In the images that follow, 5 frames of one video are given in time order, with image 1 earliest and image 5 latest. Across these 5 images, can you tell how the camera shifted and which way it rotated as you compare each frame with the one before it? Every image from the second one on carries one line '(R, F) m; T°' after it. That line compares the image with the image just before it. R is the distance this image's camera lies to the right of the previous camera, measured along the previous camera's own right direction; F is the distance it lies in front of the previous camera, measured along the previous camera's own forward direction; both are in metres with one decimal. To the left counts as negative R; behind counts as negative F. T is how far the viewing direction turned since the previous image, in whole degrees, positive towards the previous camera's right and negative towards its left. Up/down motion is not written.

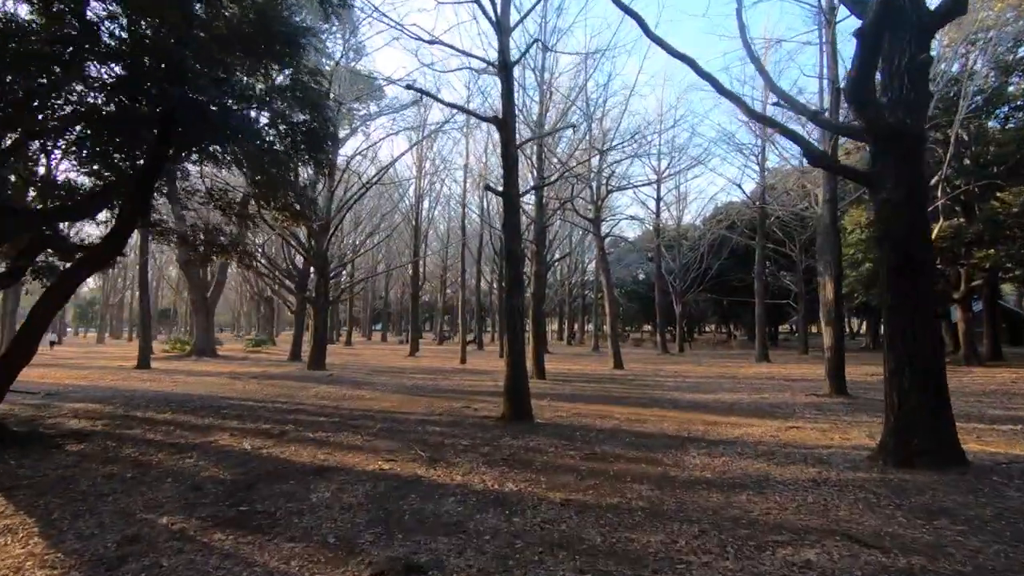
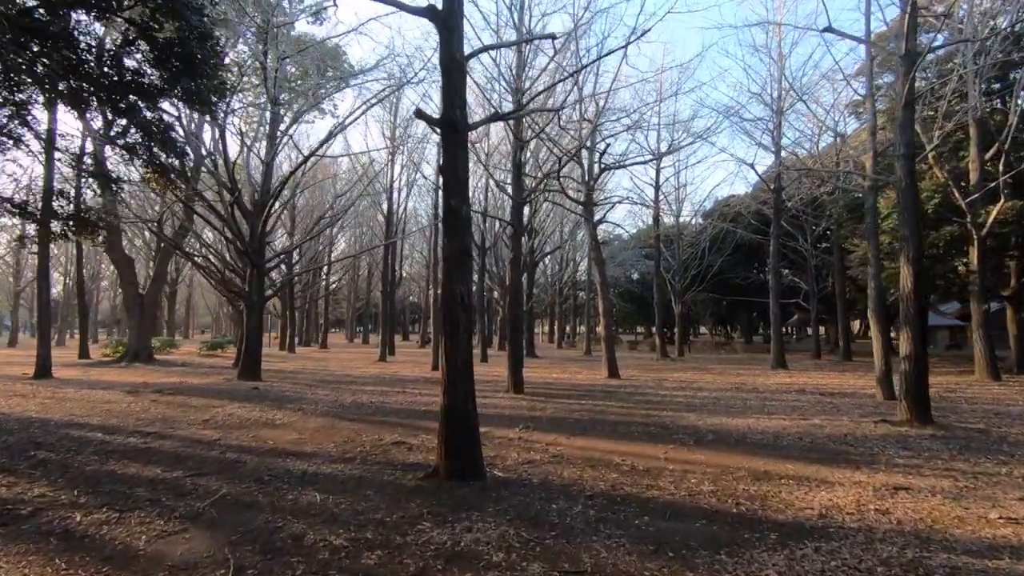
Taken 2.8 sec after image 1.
(+0.5, +3.2) m; +1°
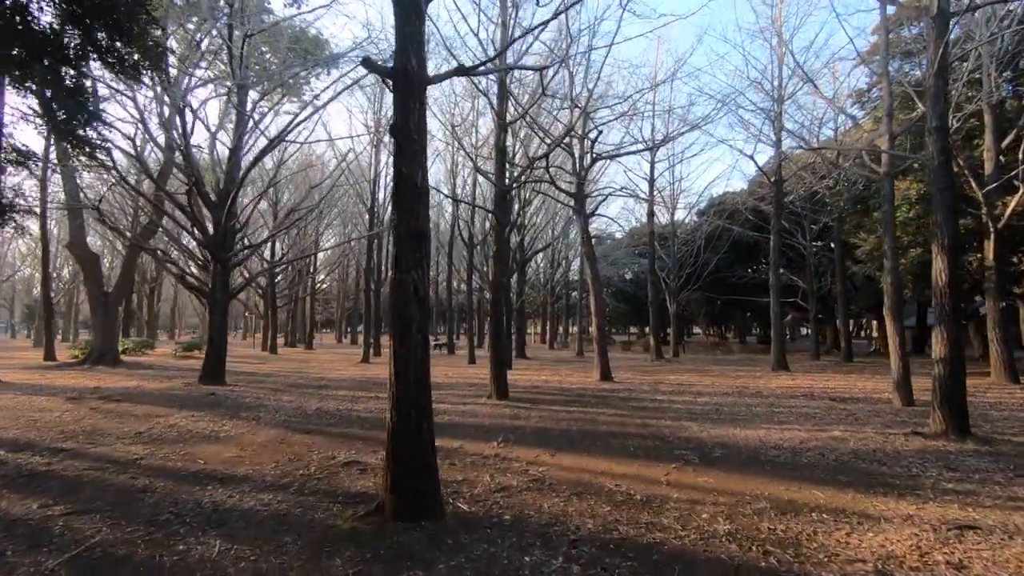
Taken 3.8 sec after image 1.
(+0.2, +1.1) m; +1°
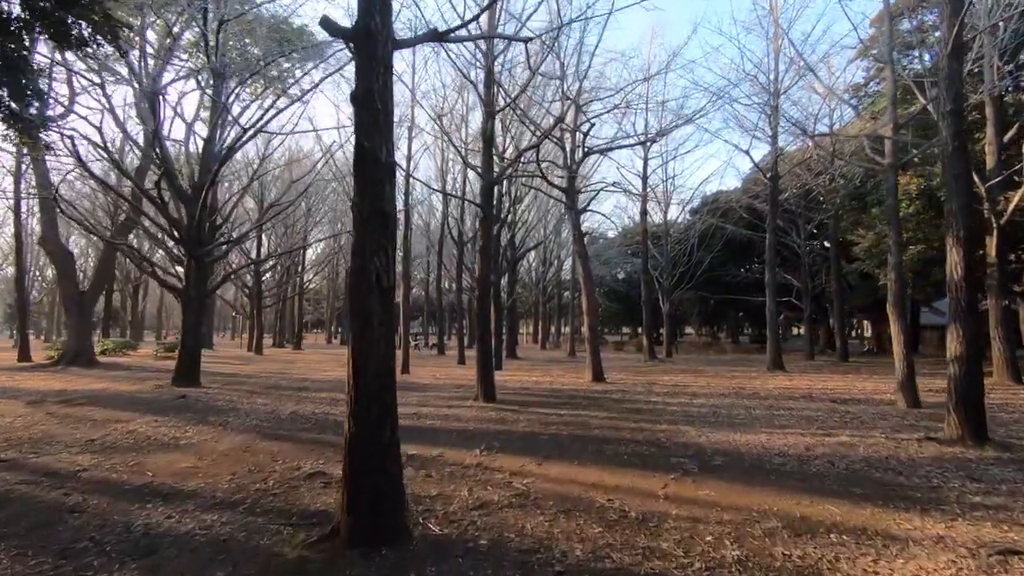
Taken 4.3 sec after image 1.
(+0.1, +0.6) m; +1°
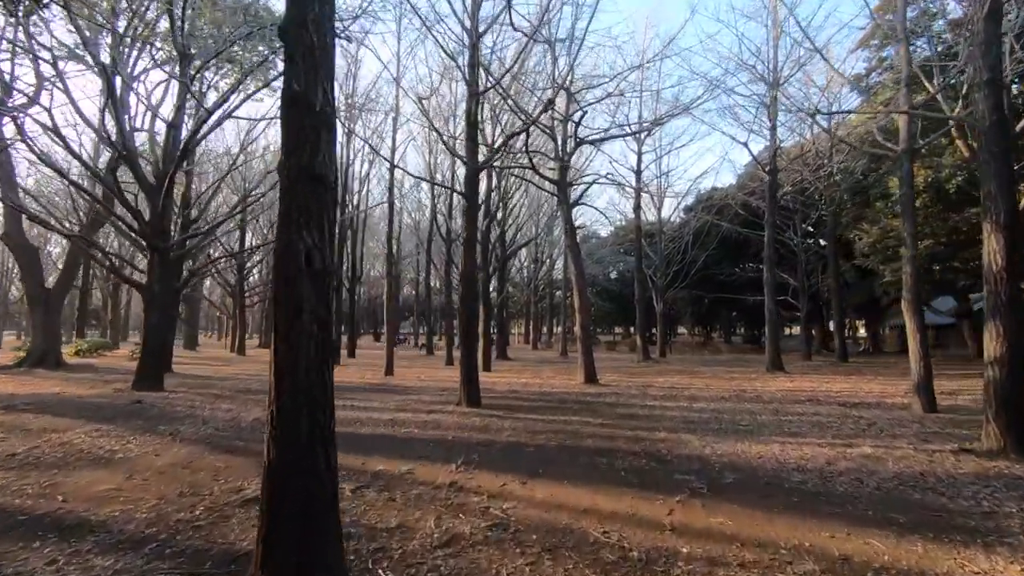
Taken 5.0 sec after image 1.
(+0.1, +0.8) m; +1°
